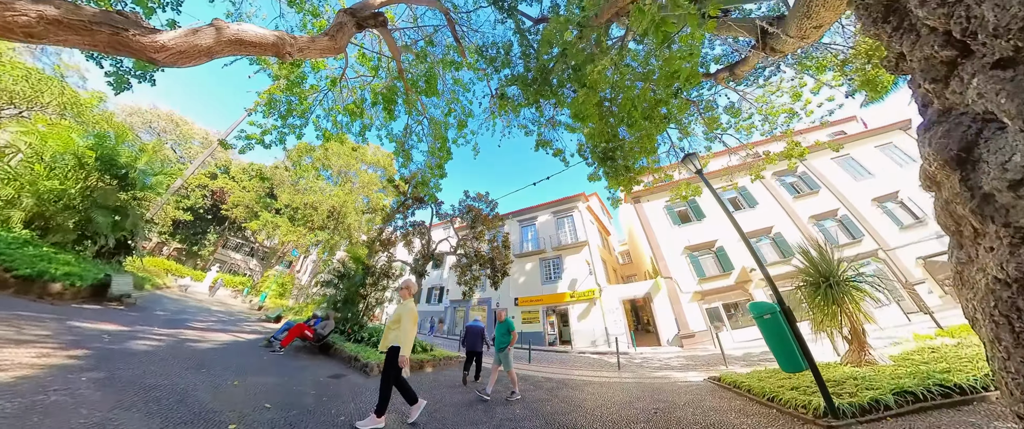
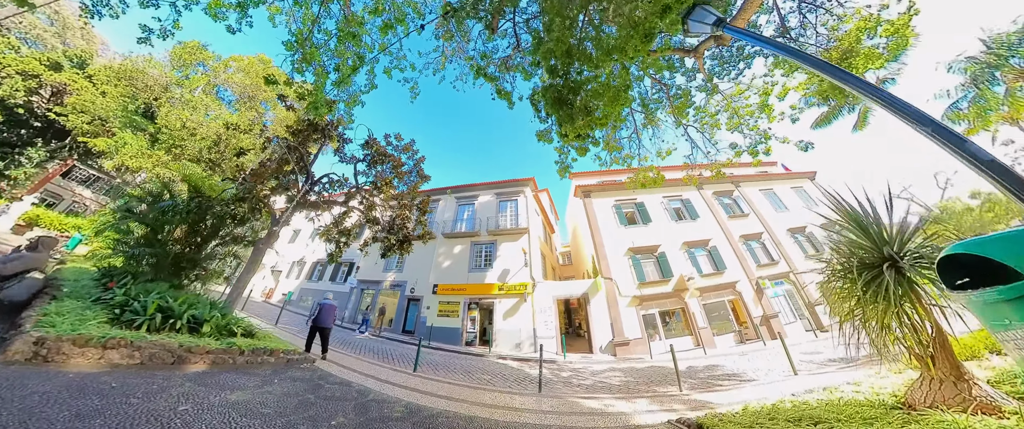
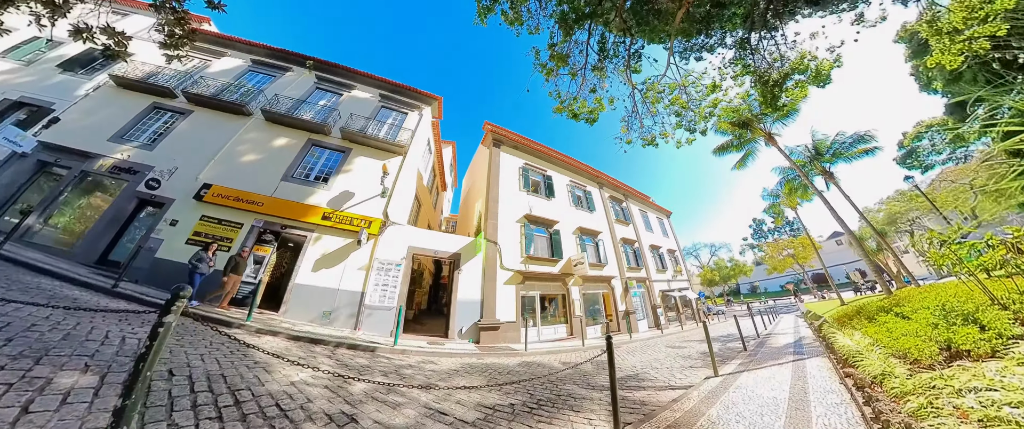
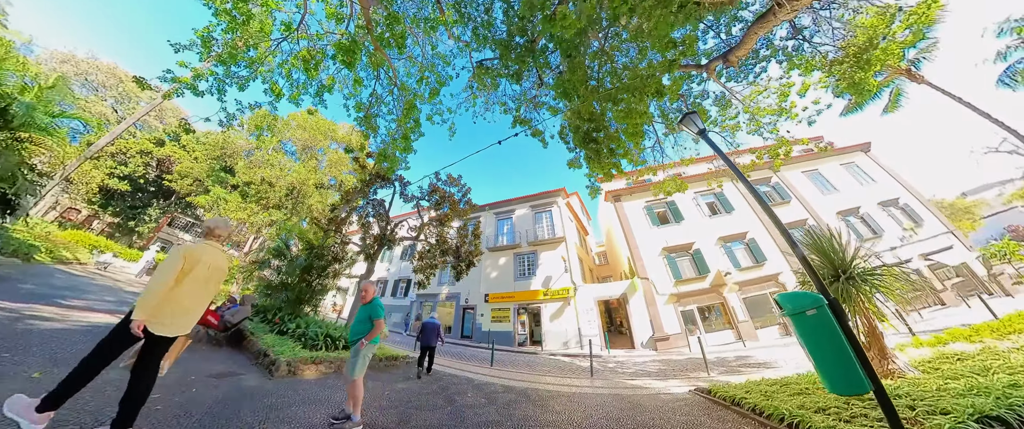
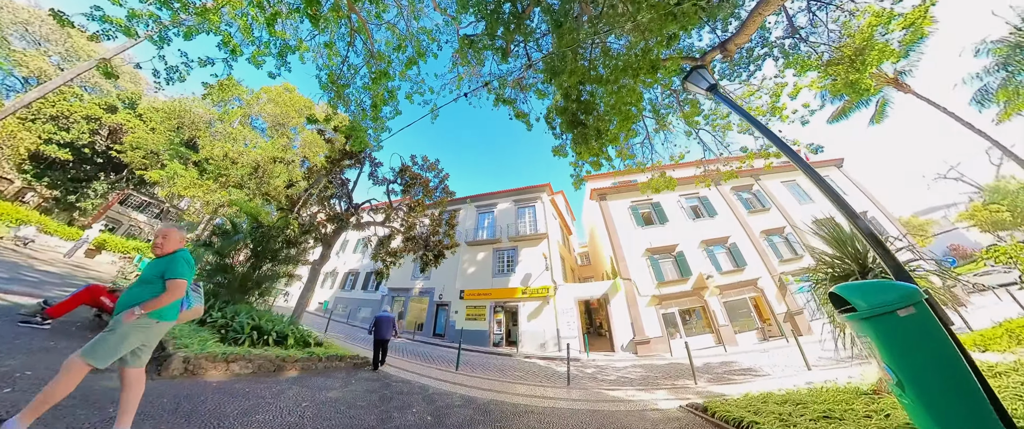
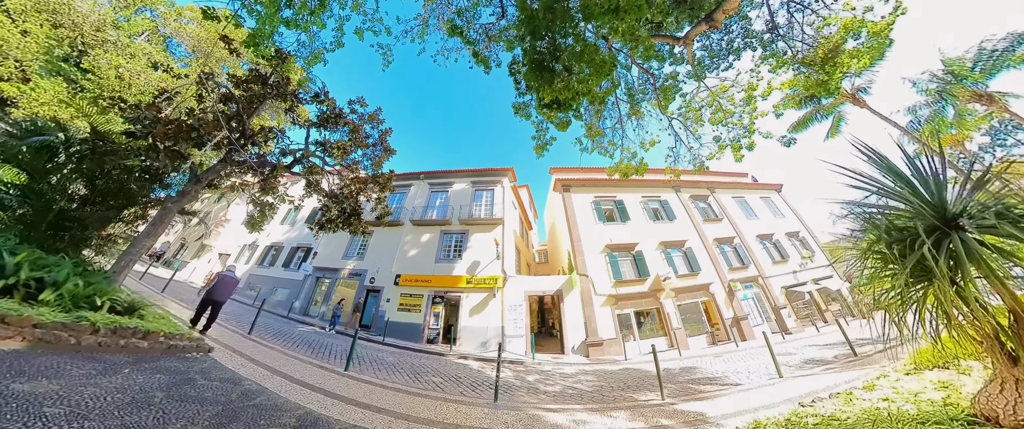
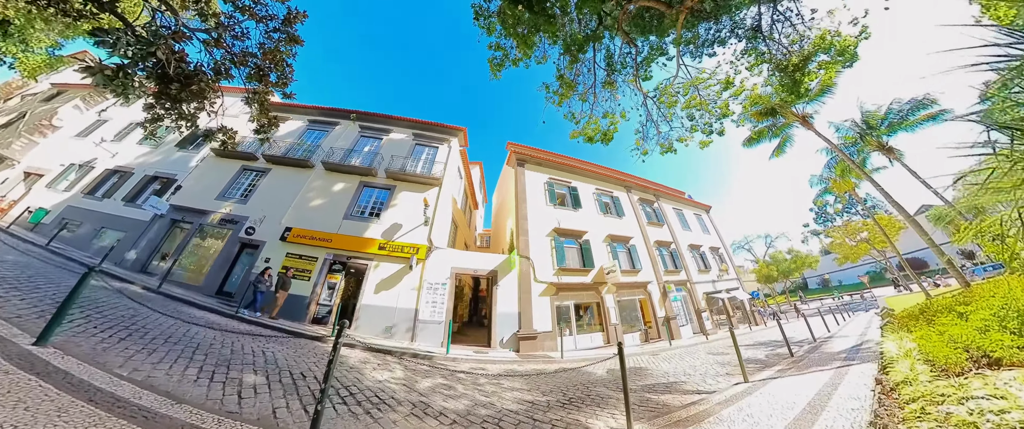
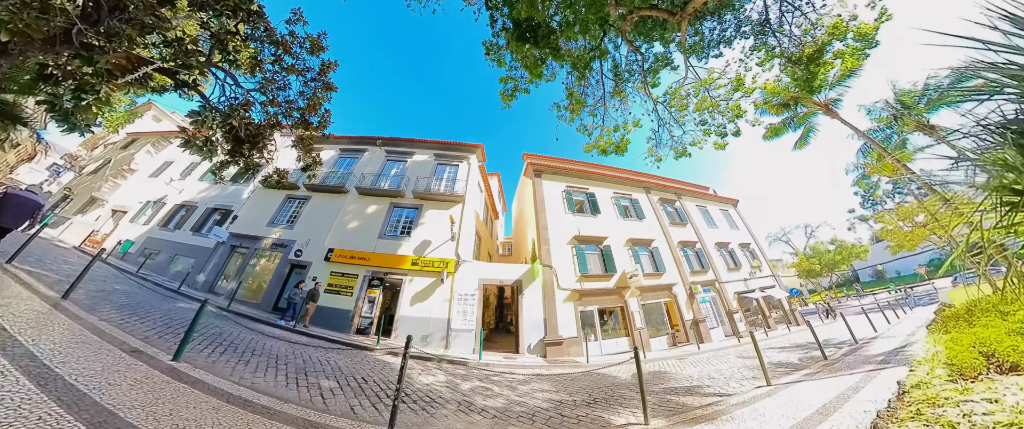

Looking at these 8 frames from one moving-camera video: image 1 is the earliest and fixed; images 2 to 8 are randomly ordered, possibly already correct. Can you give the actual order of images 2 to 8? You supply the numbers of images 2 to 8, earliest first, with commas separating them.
4, 5, 2, 6, 8, 7, 3
